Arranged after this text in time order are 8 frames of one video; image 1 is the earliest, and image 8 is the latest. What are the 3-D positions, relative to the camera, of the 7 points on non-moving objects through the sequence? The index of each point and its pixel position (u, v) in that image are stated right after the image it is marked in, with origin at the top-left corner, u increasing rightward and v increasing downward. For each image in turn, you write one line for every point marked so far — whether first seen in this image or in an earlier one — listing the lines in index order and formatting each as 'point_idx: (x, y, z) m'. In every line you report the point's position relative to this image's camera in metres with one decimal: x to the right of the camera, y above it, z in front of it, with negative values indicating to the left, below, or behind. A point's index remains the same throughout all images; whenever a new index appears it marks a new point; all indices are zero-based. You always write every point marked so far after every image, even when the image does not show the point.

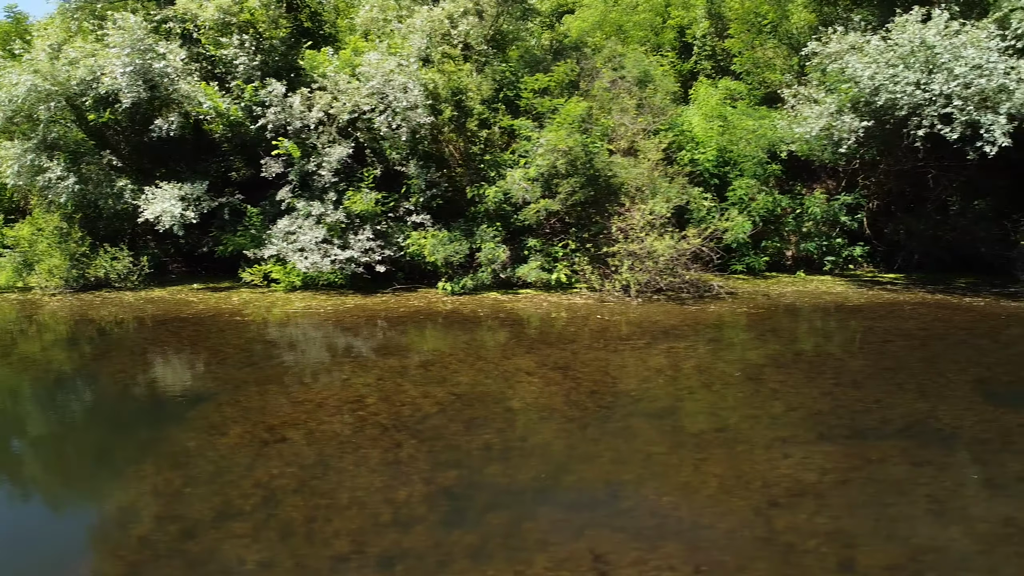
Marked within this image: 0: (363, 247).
0: (-2.7, +0.8, +13.5) m
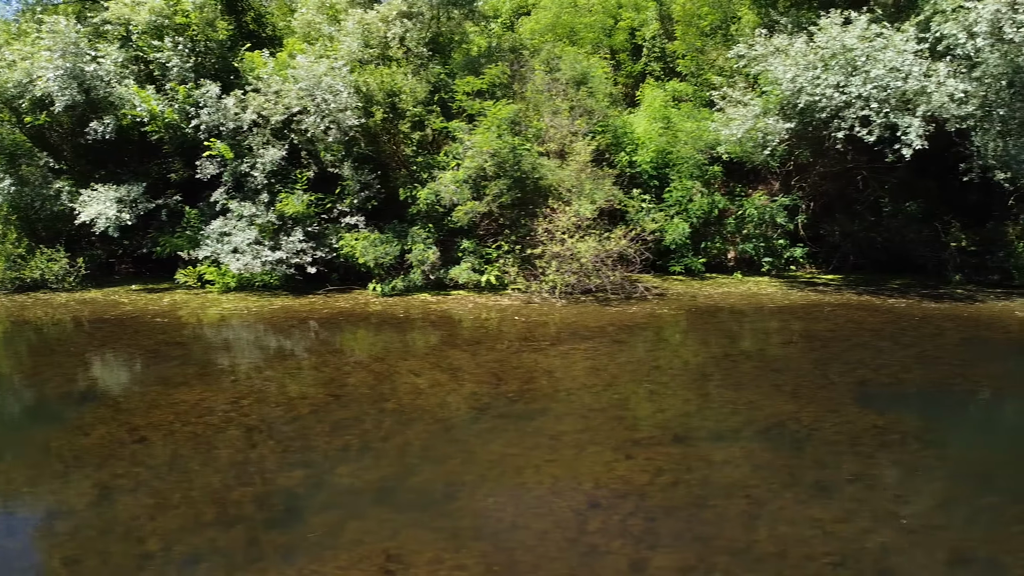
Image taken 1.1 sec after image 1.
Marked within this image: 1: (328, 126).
0: (-4.0, +0.7, +13.6) m
1: (-3.4, +3.0, +13.6) m
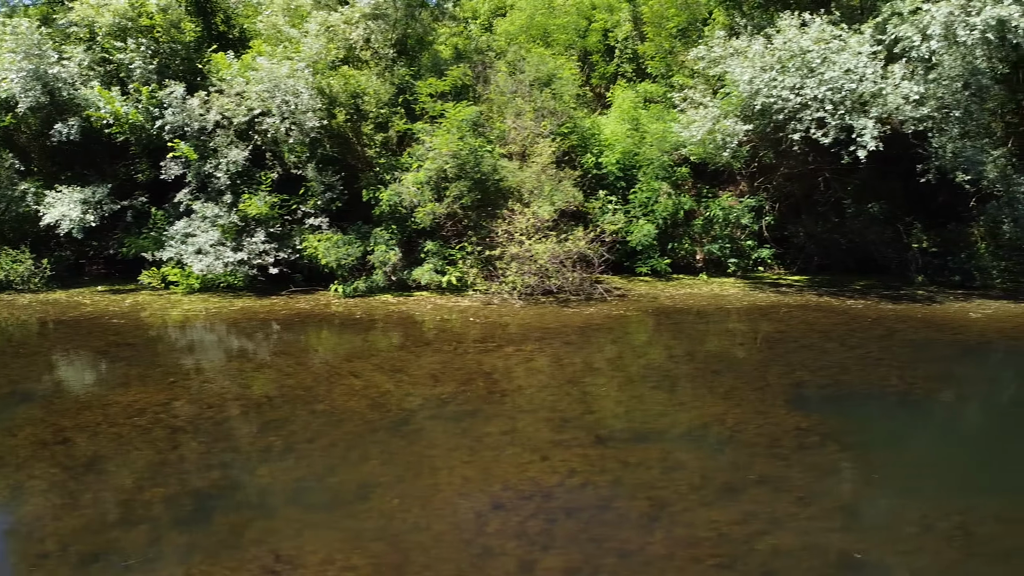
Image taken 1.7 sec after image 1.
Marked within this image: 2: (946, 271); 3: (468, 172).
0: (-4.7, +0.7, +13.6) m
1: (-4.1, +2.9, +13.7) m
2: (+8.3, +0.3, +14.3) m
3: (-0.8, +2.1, +13.4) m
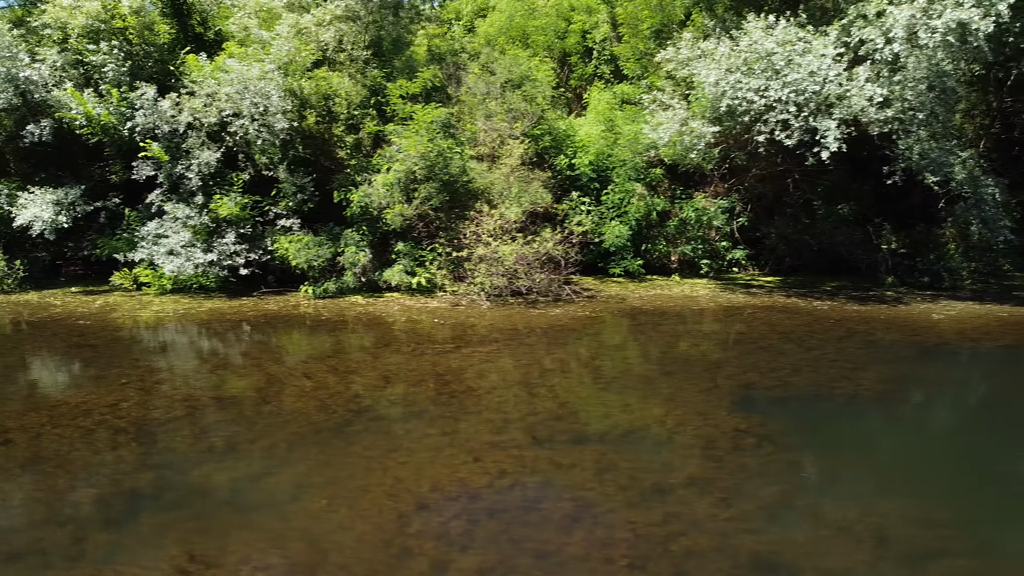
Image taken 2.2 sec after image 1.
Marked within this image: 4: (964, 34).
0: (-5.2, +0.7, +13.7) m
1: (-4.7, +2.9, +13.7) m
2: (+7.8, +0.3, +14.3) m
3: (-1.4, +2.1, +13.4) m
4: (+6.9, +4.0, +11.6) m
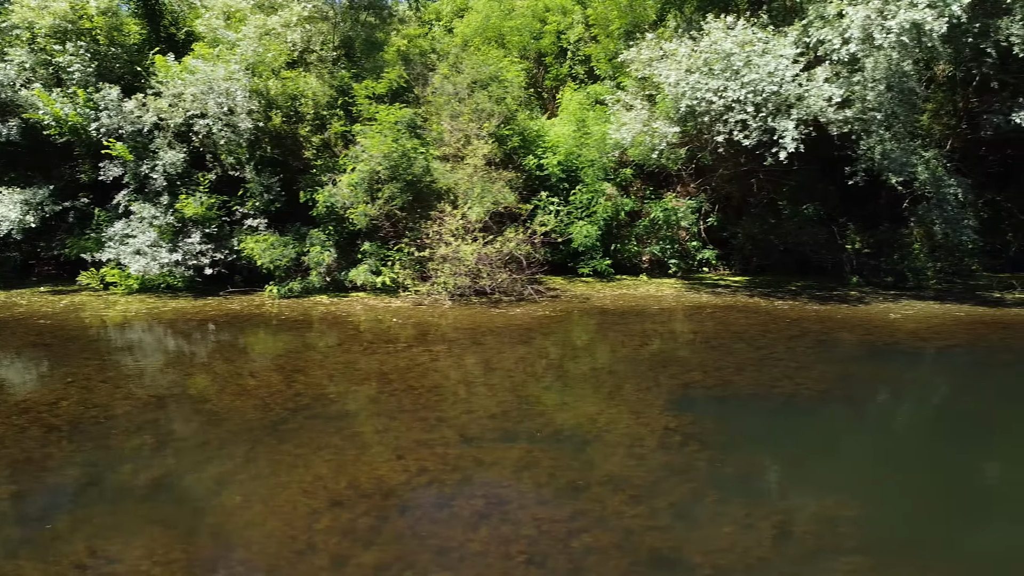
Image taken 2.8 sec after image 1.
0: (-5.9, +0.7, +13.7) m
1: (-5.3, +2.9, +13.8) m
2: (+7.1, +0.3, +14.4) m
3: (-2.0, +2.1, +13.5) m
4: (+6.3, +4.0, +11.6) m
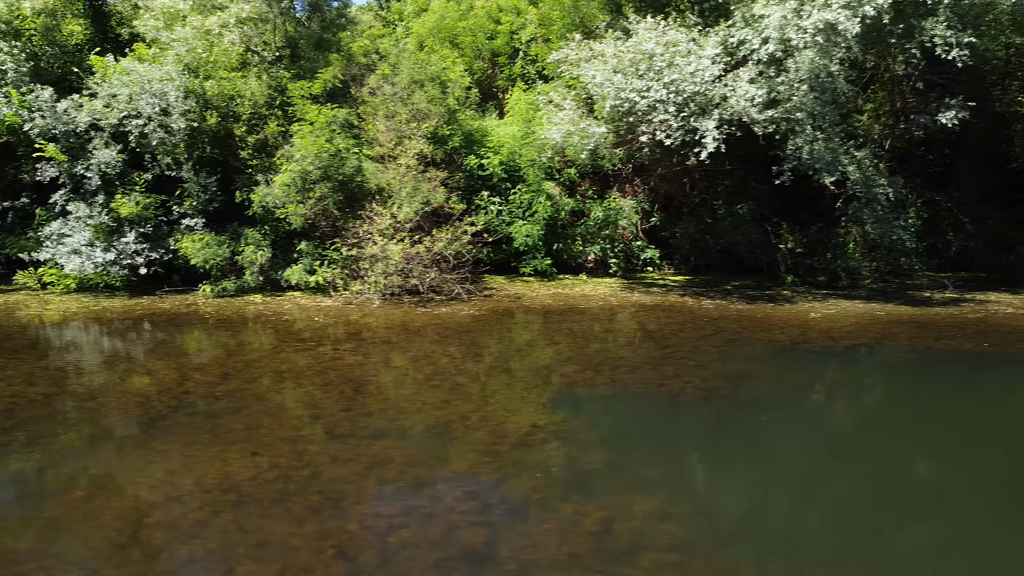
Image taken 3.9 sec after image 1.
0: (-7.1, +0.7, +13.8) m
1: (-6.6, +2.9, +13.9) m
2: (+5.9, +0.3, +14.4) m
3: (-3.3, +2.1, +13.6) m
4: (+5.0, +4.0, +11.7) m
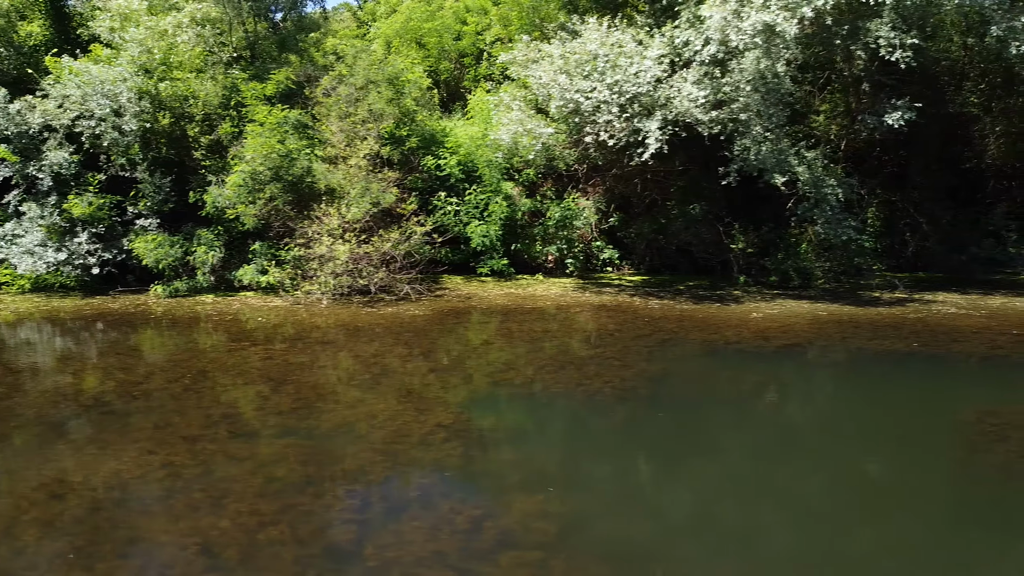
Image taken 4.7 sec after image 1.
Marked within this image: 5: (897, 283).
0: (-8.1, +0.7, +13.9) m
1: (-7.5, +2.9, +13.9) m
2: (+5.0, +0.3, +14.5) m
3: (-4.2, +2.1, +13.6) m
4: (+4.1, +4.0, +11.7) m
5: (+7.6, +0.1, +14.5) m
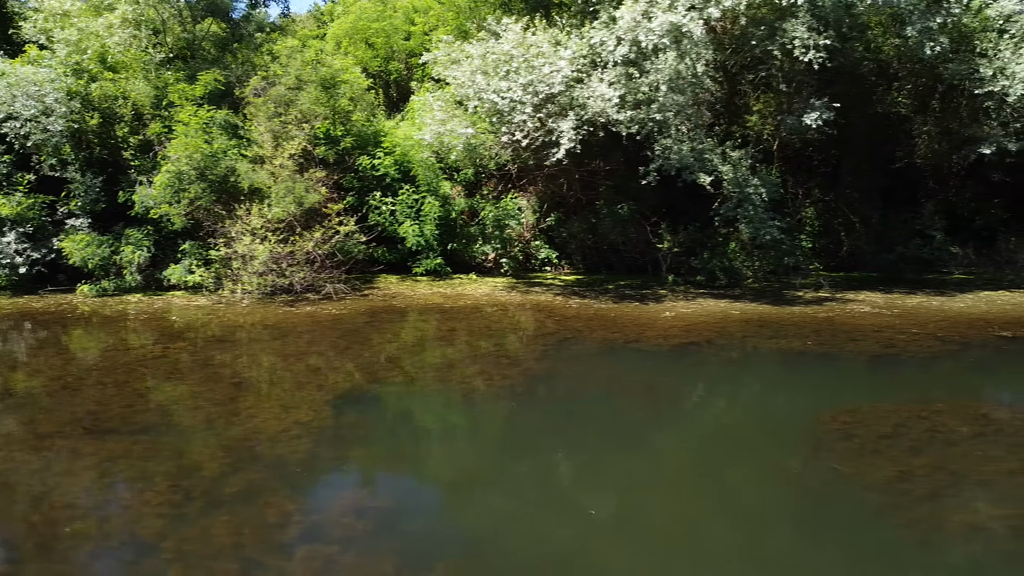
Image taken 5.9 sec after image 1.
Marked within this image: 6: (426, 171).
0: (-9.5, +0.7, +13.9) m
1: (-8.9, +3.0, +14.0) m
2: (+3.6, +0.3, +14.5) m
3: (-5.6, +2.1, +13.7) m
4: (+2.7, +4.0, +11.8) m
5: (+6.2, +0.1, +14.6) m
6: (-1.8, +2.5, +15.5) m
